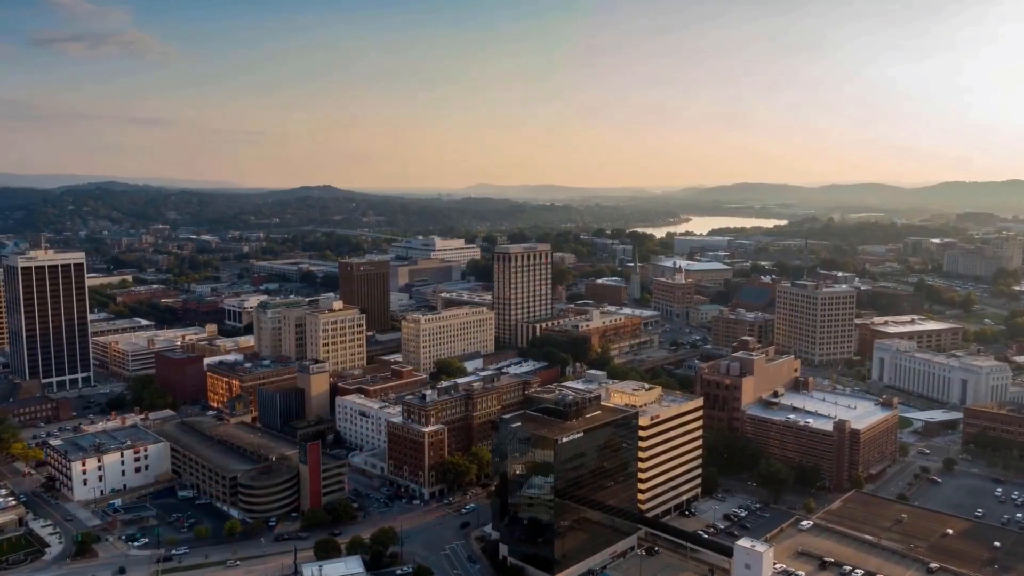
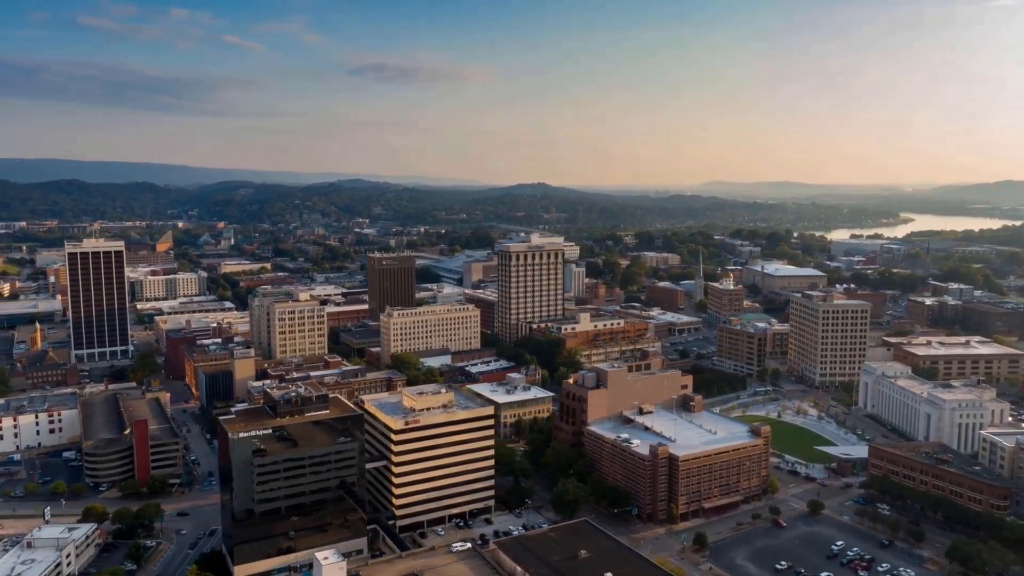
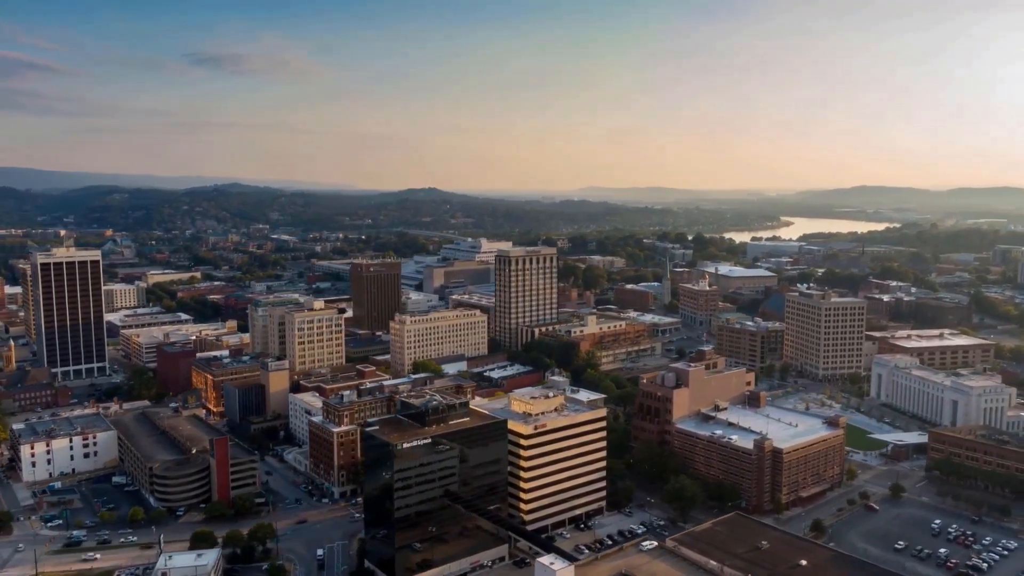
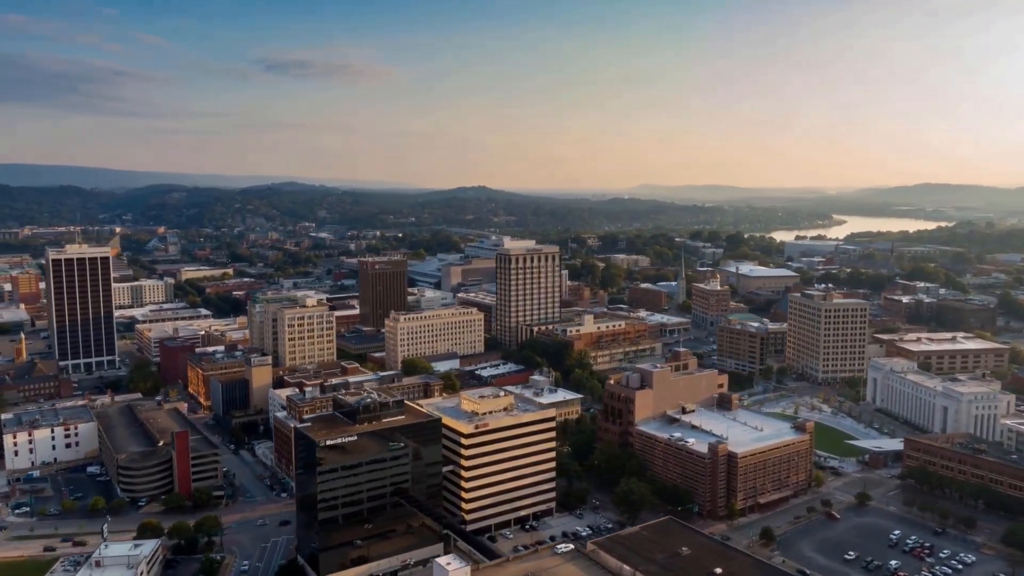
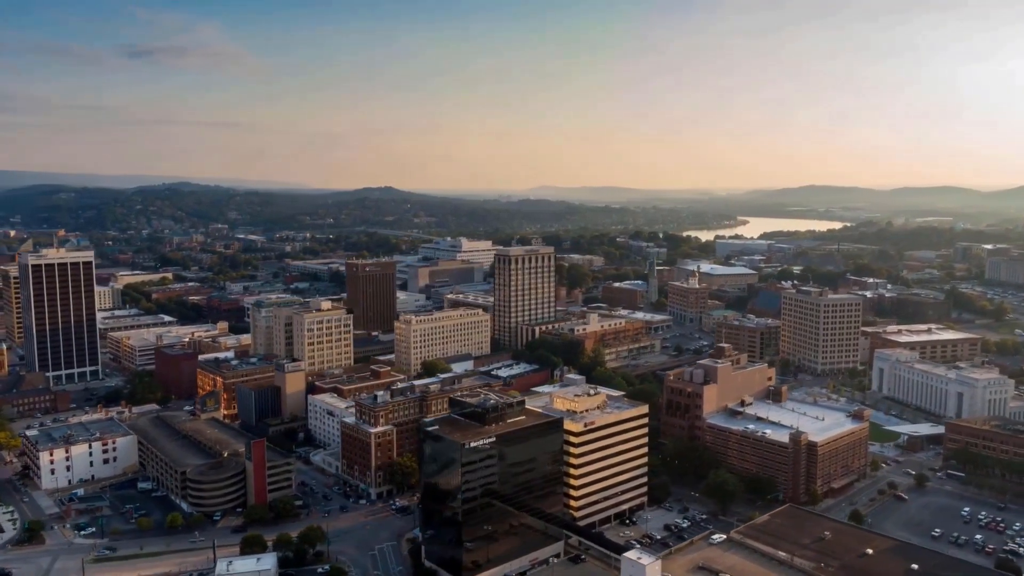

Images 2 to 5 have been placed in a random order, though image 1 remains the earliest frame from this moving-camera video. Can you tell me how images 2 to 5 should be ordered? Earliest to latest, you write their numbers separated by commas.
5, 3, 4, 2
